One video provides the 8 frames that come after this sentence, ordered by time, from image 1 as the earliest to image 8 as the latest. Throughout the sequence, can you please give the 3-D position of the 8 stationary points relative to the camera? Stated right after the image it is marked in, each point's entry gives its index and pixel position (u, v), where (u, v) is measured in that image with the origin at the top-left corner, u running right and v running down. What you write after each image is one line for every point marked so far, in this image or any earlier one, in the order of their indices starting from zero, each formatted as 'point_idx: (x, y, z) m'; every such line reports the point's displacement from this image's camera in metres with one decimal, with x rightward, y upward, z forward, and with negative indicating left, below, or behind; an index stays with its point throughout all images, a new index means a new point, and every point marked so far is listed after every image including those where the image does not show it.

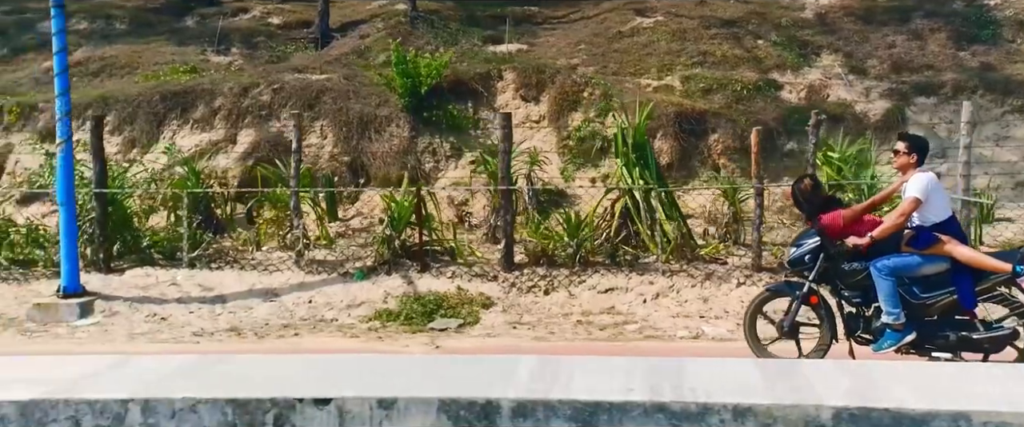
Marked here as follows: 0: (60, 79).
0: (-3.7, +1.1, +8.4) m
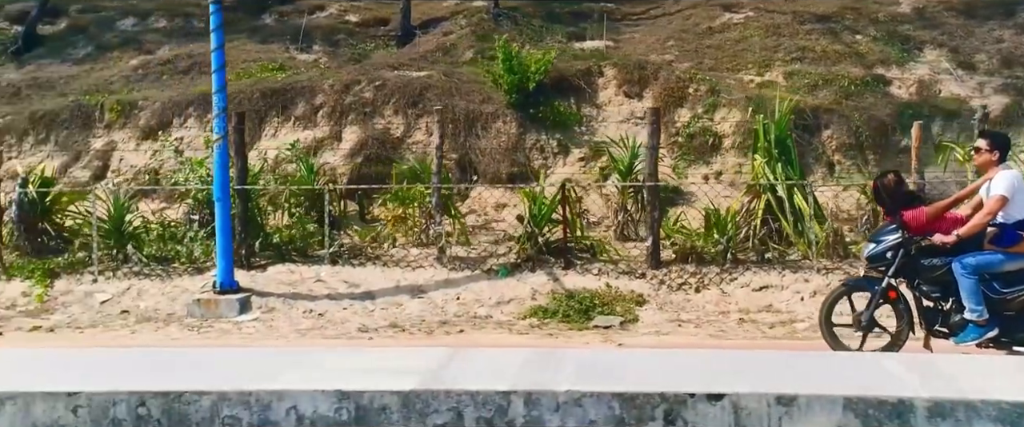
0: (-2.4, +1.1, +8.4) m
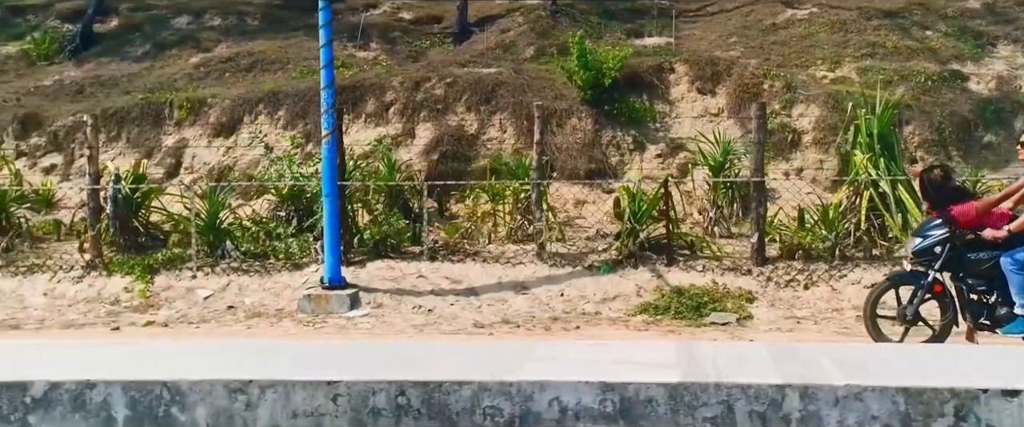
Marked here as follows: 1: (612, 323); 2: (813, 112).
0: (-1.5, +1.2, +8.4) m
1: (+0.8, -0.9, +8.0) m
2: (+4.1, +1.4, +13.6) m
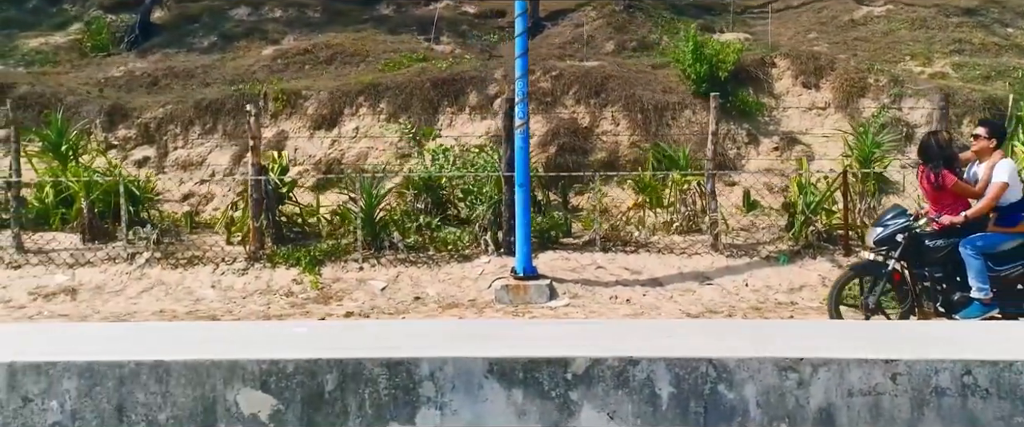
0: (+0.1, +1.2, +8.3) m
1: (+2.4, -0.8, +8.0) m
2: (+5.6, +1.5, +13.7) m
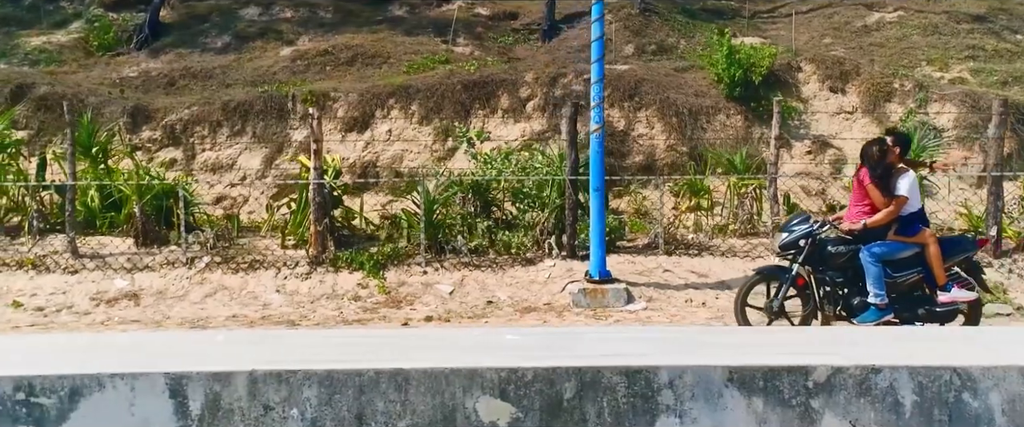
0: (+0.7, +1.2, +8.3) m
1: (+3.0, -0.8, +8.1) m
2: (+6.0, +1.4, +13.9) m
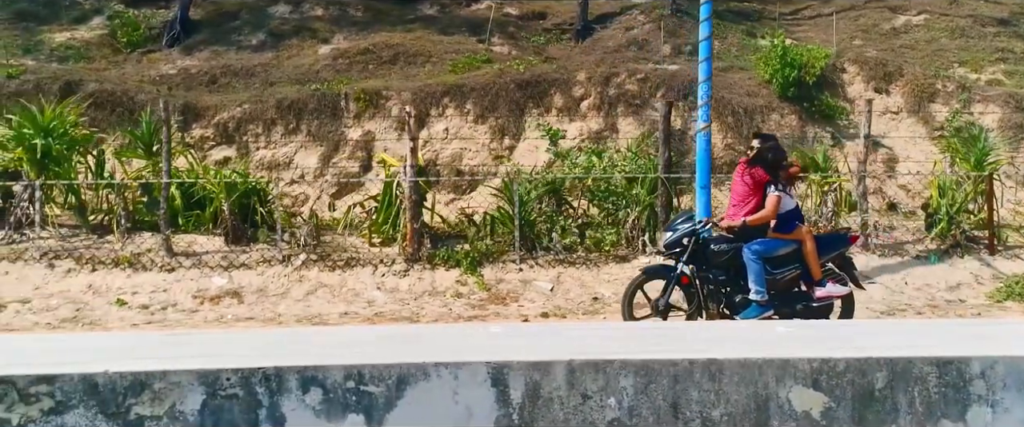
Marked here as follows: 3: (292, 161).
0: (+1.6, +1.2, +8.4) m
1: (+3.9, -0.8, +8.3) m
2: (+6.7, +1.4, +14.1) m
3: (-2.9, +0.7, +13.4) m
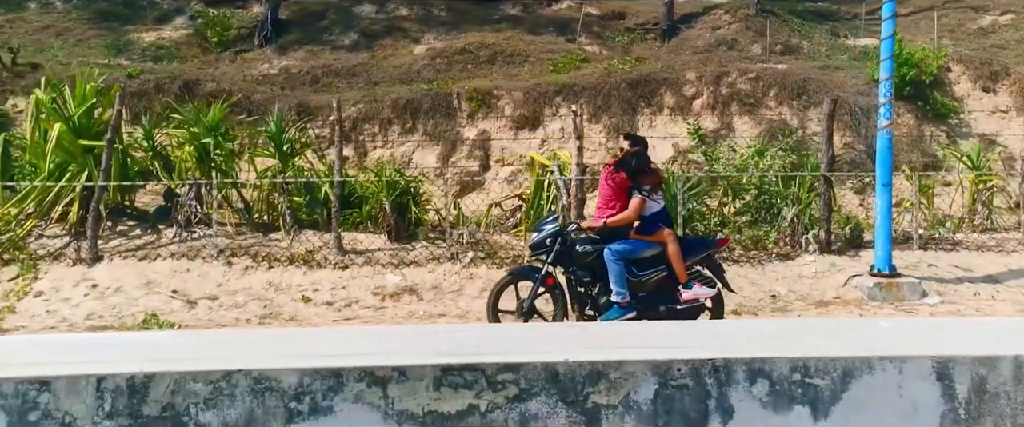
0: (+3.1, +1.2, +8.4) m
1: (+5.5, -0.8, +8.3) m
2: (+8.3, +1.4, +14.1) m
3: (-1.4, +0.7, +13.4) m
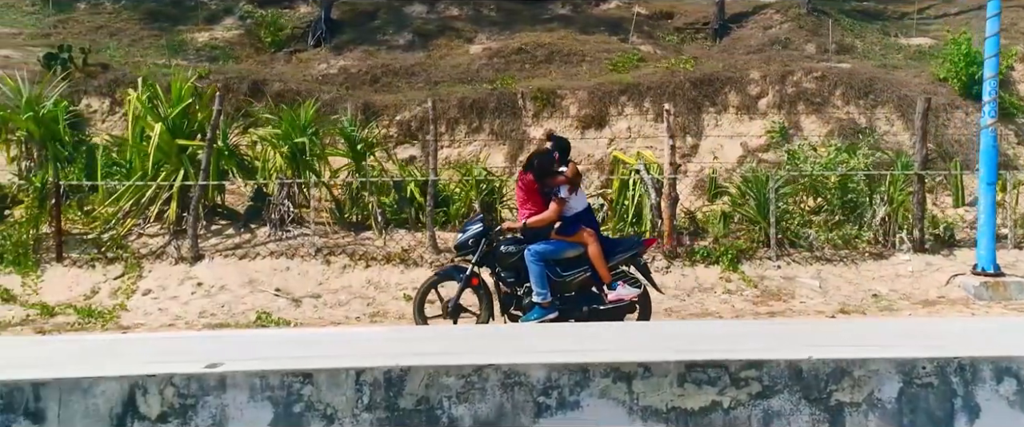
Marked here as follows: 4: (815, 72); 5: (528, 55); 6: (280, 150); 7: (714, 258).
0: (+4.0, +1.3, +8.4) m
1: (+6.3, -0.8, +8.2) m
2: (+9.2, +1.4, +14.0) m
3: (-0.5, +0.7, +13.4) m
4: (+4.2, +2.0, +14.2) m
5: (+0.3, +2.6, +16.3) m
6: (-2.2, +0.6, +9.5) m
7: (+1.8, -0.4, +9.3) m
